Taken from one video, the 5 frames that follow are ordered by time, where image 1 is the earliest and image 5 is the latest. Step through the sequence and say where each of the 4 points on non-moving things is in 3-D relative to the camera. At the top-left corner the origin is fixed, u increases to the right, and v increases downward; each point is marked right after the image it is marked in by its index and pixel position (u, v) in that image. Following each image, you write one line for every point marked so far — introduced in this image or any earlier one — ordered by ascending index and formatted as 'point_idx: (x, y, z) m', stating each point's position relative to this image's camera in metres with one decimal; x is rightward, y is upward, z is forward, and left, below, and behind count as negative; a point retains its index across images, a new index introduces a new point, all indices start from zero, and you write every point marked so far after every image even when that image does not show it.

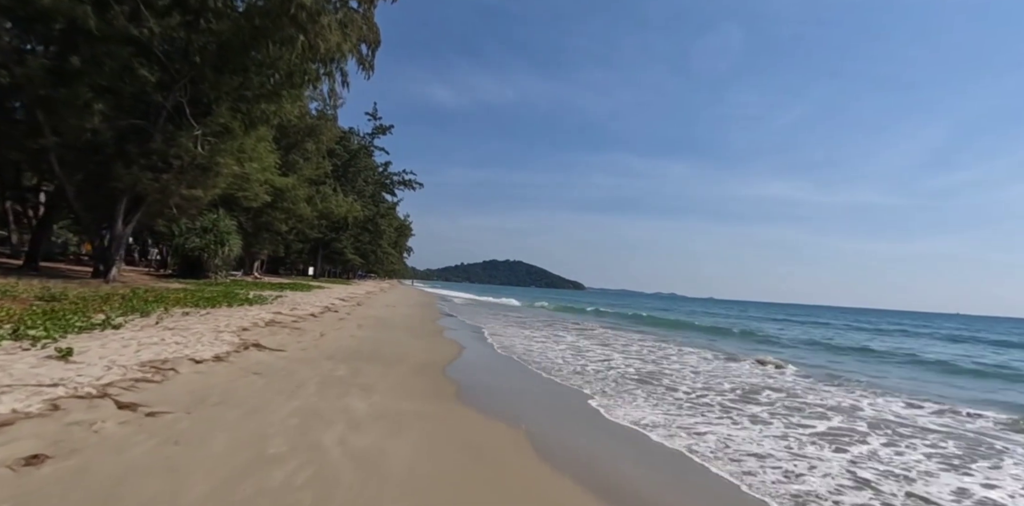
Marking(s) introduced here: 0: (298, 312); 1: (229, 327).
0: (-4.5, -1.2, +11.6) m
1: (-4.0, -1.0, +7.6) m
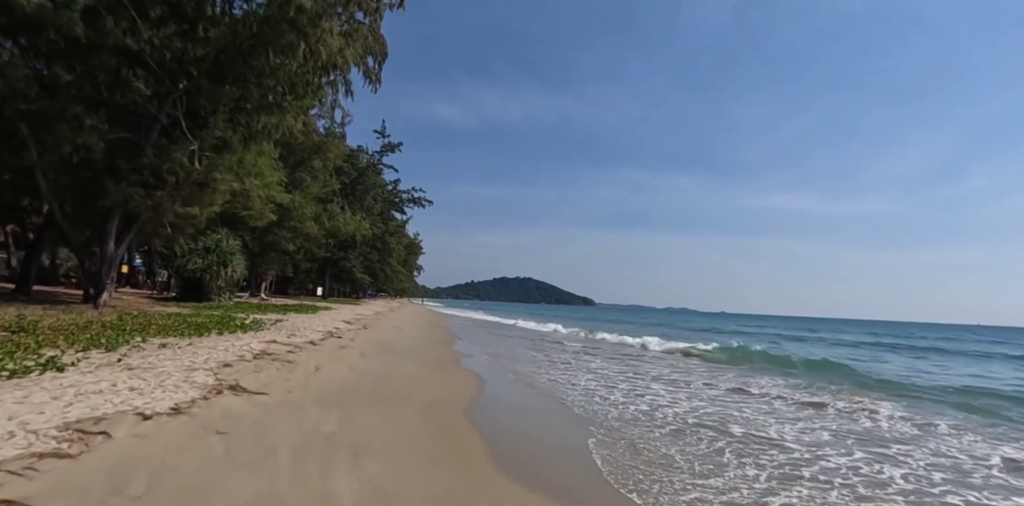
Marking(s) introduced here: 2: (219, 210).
0: (-4.1, -1.6, +10.5) m
1: (-3.6, -1.3, +6.5) m
2: (-9.6, +1.4, +18.0) m
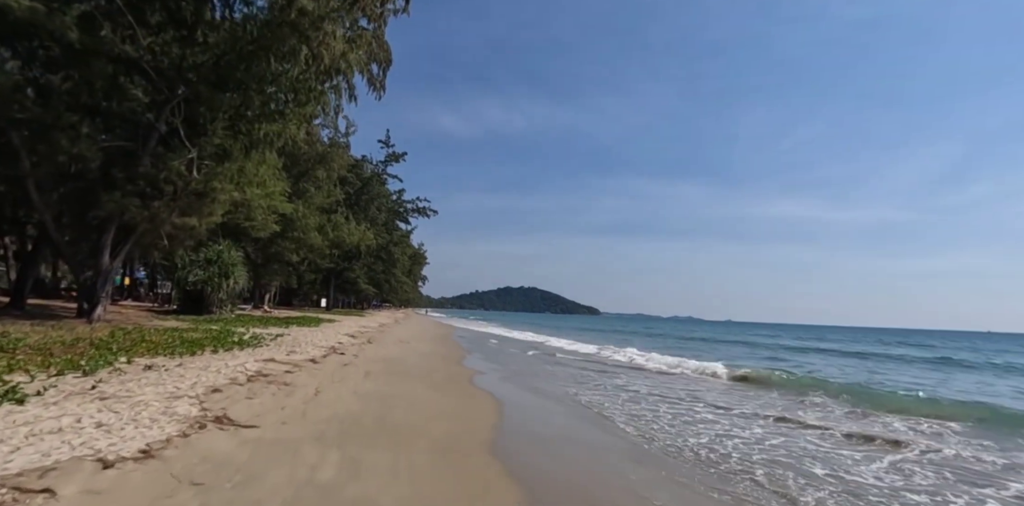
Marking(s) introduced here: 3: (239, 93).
0: (-3.9, -1.9, +9.8) m
1: (-3.4, -1.4, +5.8) m
2: (-9.3, +1.0, +17.4) m
3: (-7.6, +4.5, +15.4) m
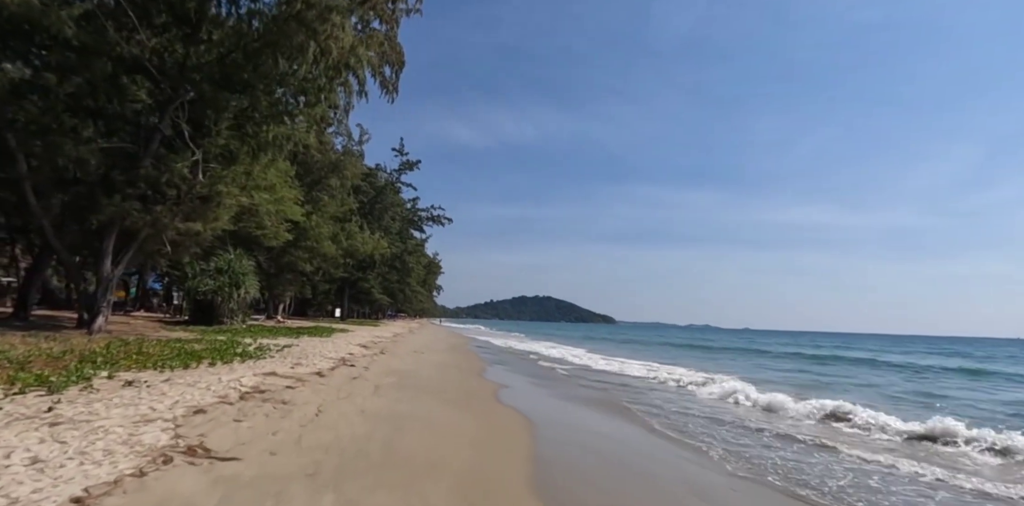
0: (-3.5, -1.9, +9.0) m
1: (-3.1, -1.4, +4.9) m
2: (-8.7, +0.8, +16.8) m
3: (-7.1, +4.3, +14.7) m
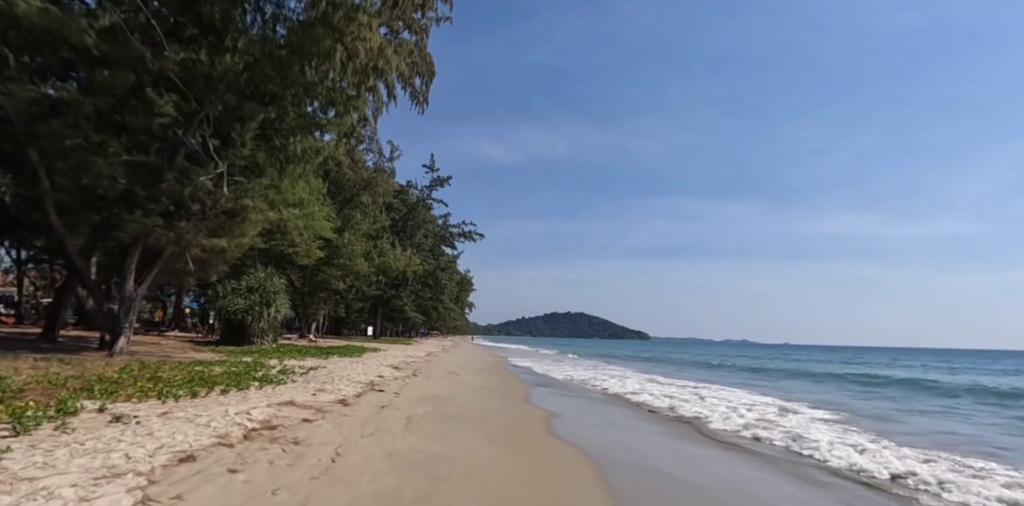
0: (-2.7, -2.1, +8.0) m
1: (-2.6, -1.5, +3.9) m
2: (-7.6, +0.3, +16.1) m
3: (-6.2, +3.9, +14.1) m
